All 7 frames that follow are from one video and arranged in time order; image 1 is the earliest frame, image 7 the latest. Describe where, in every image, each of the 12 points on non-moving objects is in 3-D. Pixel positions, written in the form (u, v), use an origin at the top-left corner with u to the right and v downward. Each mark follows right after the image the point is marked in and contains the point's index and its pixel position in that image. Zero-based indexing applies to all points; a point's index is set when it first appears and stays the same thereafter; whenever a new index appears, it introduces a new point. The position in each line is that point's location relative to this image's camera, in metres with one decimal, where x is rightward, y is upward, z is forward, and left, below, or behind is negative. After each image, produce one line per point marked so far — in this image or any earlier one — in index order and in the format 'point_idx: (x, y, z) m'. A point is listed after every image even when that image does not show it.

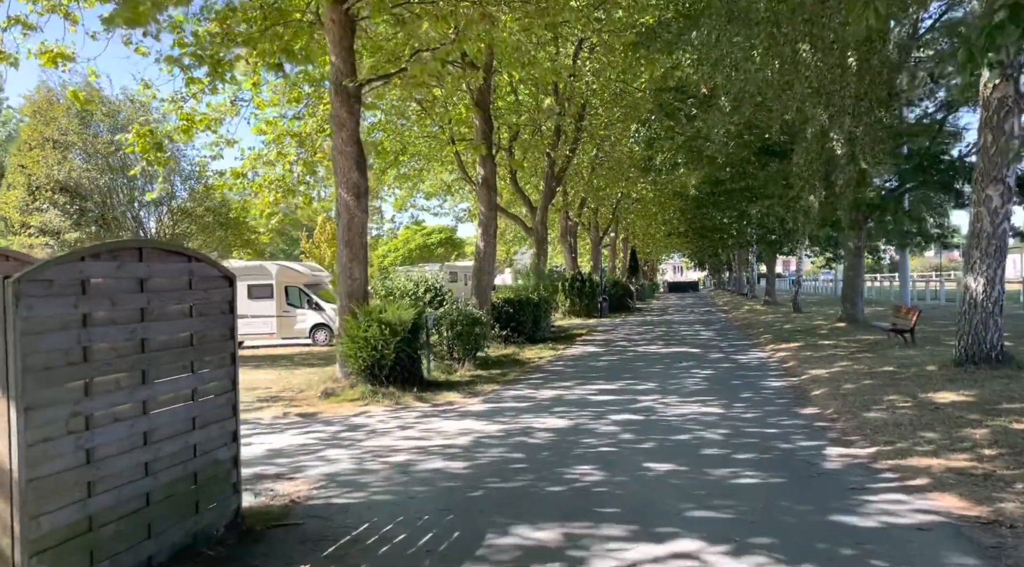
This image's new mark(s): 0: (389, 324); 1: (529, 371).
0: (-1.7, -0.6, +11.5) m
1: (+0.3, -1.5, +14.4) m
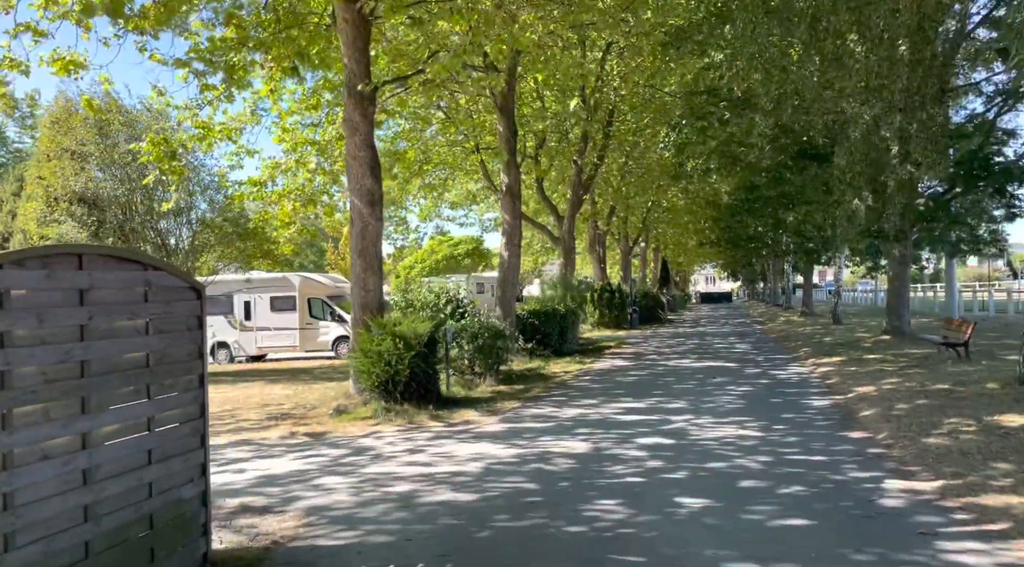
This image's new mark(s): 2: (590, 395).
0: (-1.4, -0.7, +10.9) m
1: (+0.7, -1.7, +13.7) m
2: (+1.1, -1.6, +12.2) m
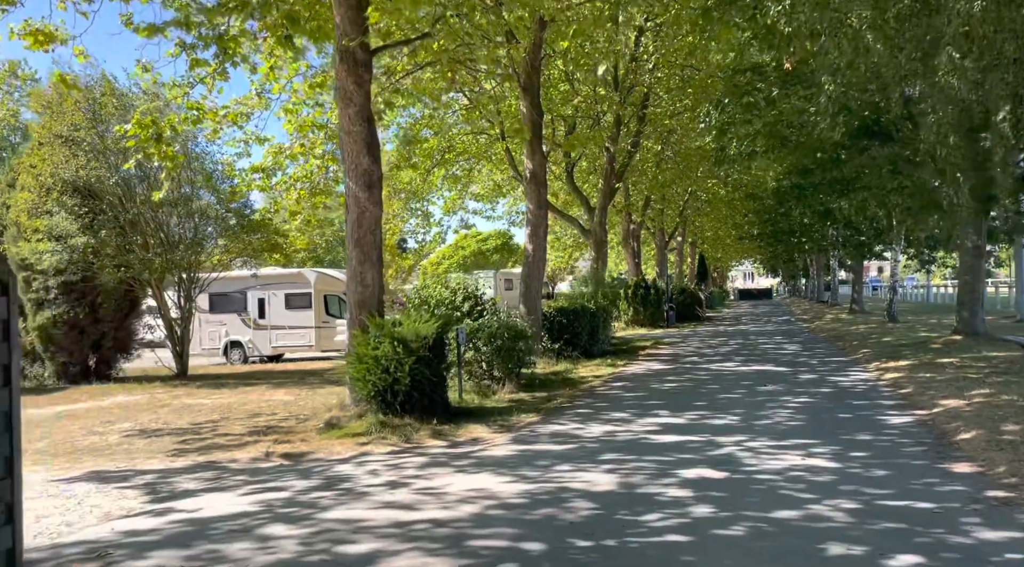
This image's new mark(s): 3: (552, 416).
0: (-1.2, -0.7, +9.4) m
1: (+1.0, -1.6, +12.1) m
2: (+1.4, -1.6, +10.6) m
3: (+0.5, -1.6, +9.8) m
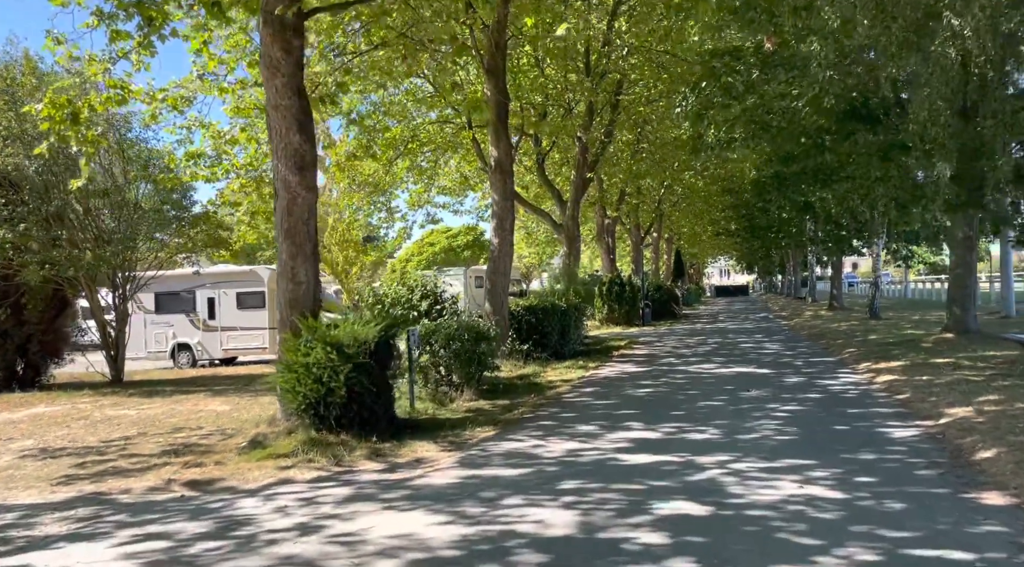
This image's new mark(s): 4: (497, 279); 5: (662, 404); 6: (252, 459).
0: (-1.7, -0.6, +8.2) m
1: (+0.5, -1.6, +10.9) m
2: (+0.9, -1.5, +9.5) m
3: (0.0, -1.5, +8.6) m
4: (-0.3, +0.1, +16.4) m
5: (+1.8, -1.5, +10.4) m
6: (-2.3, -1.6, +7.5) m
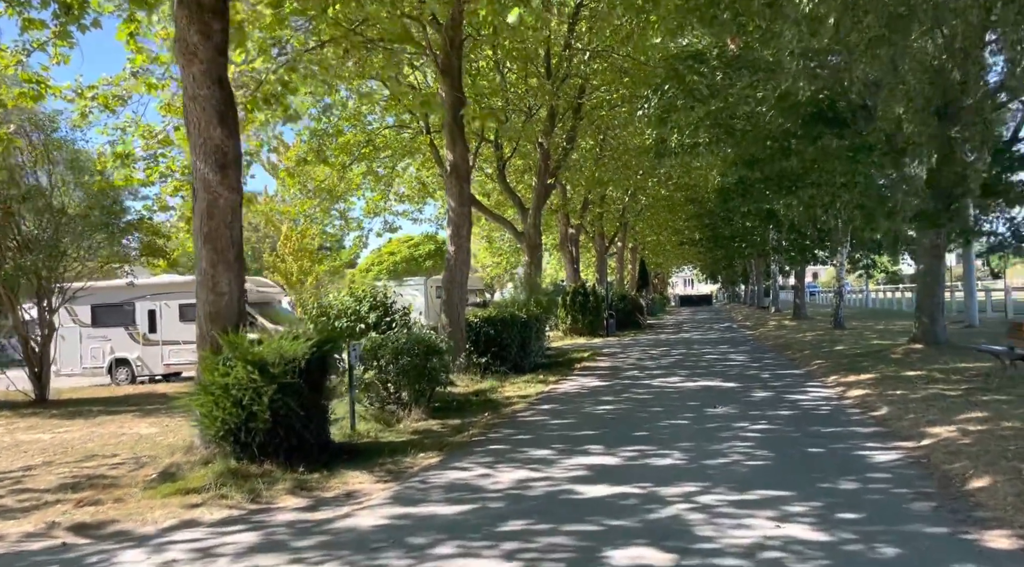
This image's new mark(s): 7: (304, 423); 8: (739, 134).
0: (-2.2, -0.7, +7.3) m
1: (-0.1, -1.7, +10.1) m
2: (+0.3, -1.6, +8.7) m
3: (-0.5, -1.6, +7.8) m
4: (-1.1, -0.1, +15.6) m
5: (+1.3, -1.6, +9.6) m
6: (-2.8, -1.7, +6.6) m
7: (-1.9, -1.2, +7.5) m
8: (+3.9, +2.6, +14.4) m
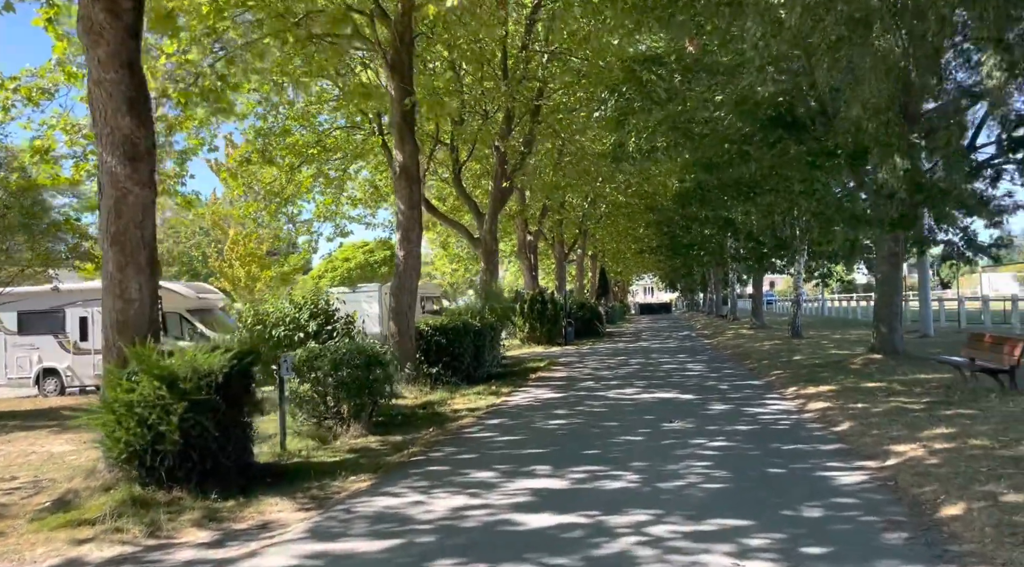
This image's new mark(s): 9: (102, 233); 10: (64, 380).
0: (-2.6, -0.8, +6.6) m
1: (-0.8, -1.8, +9.5) m
2: (-0.2, -1.7, +8.1) m
3: (-1.0, -1.7, +7.2) m
4: (-2.0, -0.2, +14.9) m
5: (+0.7, -1.7, +9.0) m
6: (-3.3, -1.7, +5.9) m
7: (-2.4, -1.3, +6.8) m
8: (+3.1, +2.4, +14.0) m
9: (-3.5, +0.4, +7.1) m
10: (-9.7, -2.1, +18.2) m
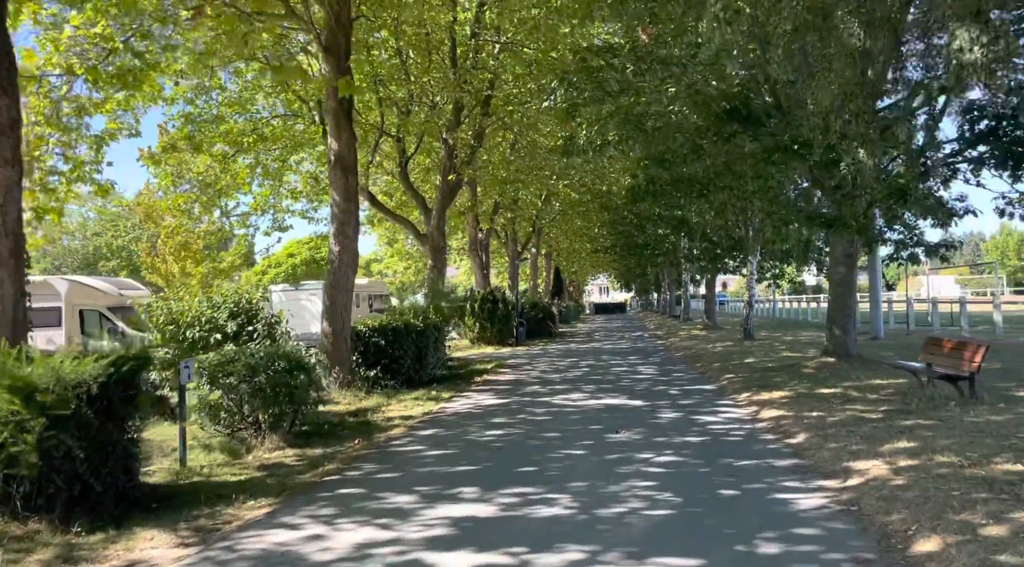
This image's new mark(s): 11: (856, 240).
0: (-3.2, -0.7, +5.6) m
1: (-1.5, -1.7, +8.6) m
2: (-0.9, -1.7, +7.2) m
3: (-1.6, -1.6, +6.3) m
4: (-3.0, -0.2, +13.9) m
5: (0.0, -1.7, +8.2) m
6: (-3.8, -1.7, +4.9) m
7: (-2.9, -1.3, +5.8) m
8: (+2.2, +2.4, +13.3) m
9: (-4.0, +0.5, +6.1) m
10: (-10.8, -1.9, +16.8) m
11: (+6.0, +0.7, +14.5) m
